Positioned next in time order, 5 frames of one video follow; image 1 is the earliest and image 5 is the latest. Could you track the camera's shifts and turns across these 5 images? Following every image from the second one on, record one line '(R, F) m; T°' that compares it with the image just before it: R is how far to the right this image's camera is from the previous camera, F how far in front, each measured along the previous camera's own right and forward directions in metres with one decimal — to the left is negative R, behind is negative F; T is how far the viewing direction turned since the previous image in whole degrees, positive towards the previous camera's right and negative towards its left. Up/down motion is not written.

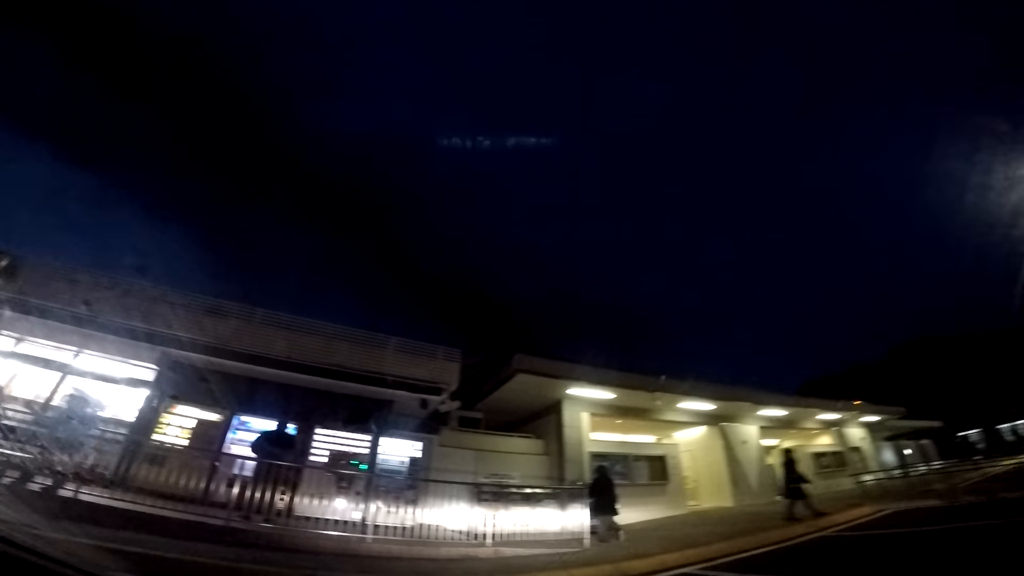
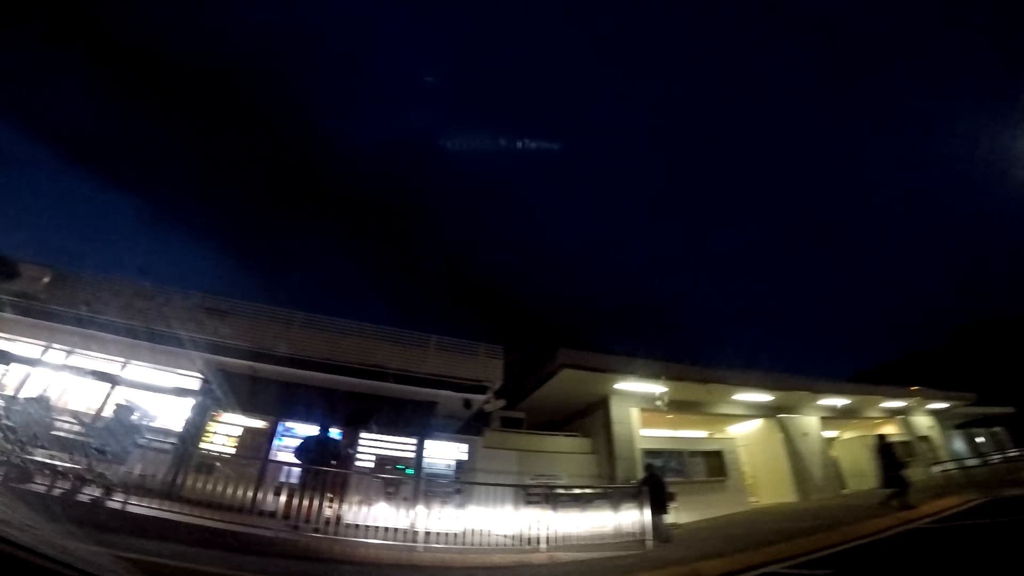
(-0.2, +0.6) m; -4°
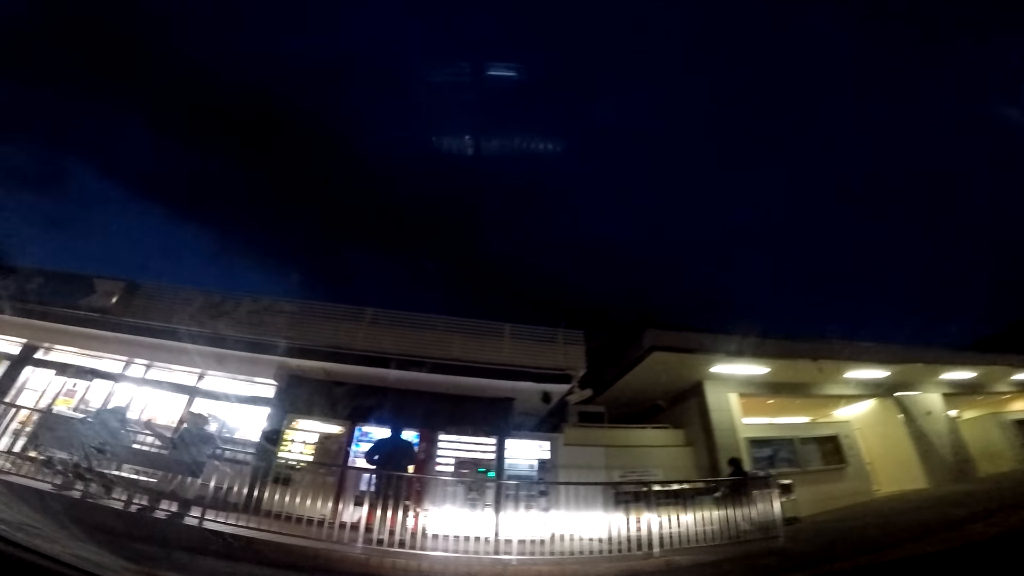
(-0.5, +1.0) m; -8°
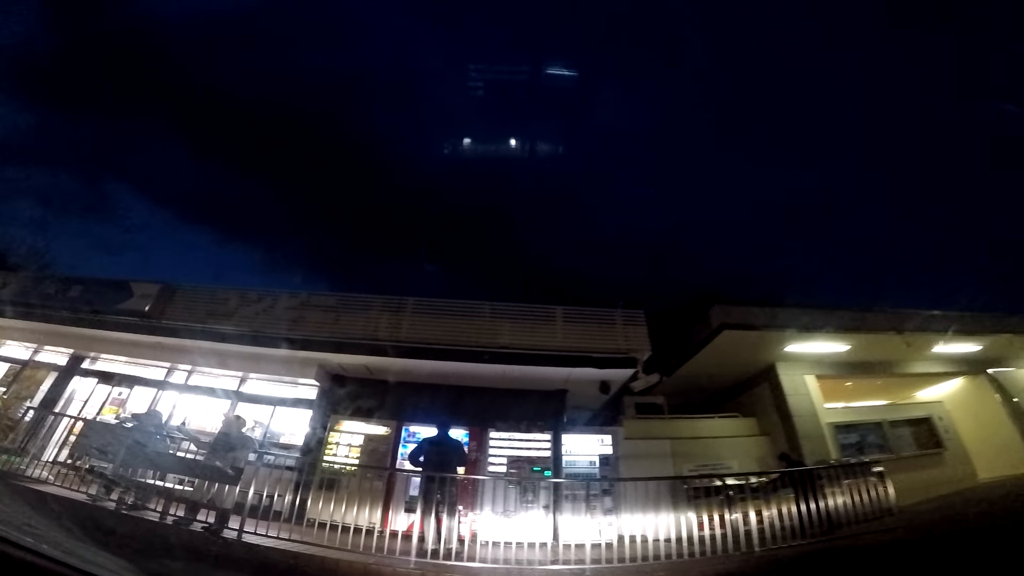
(-0.3, +0.7) m; -5°
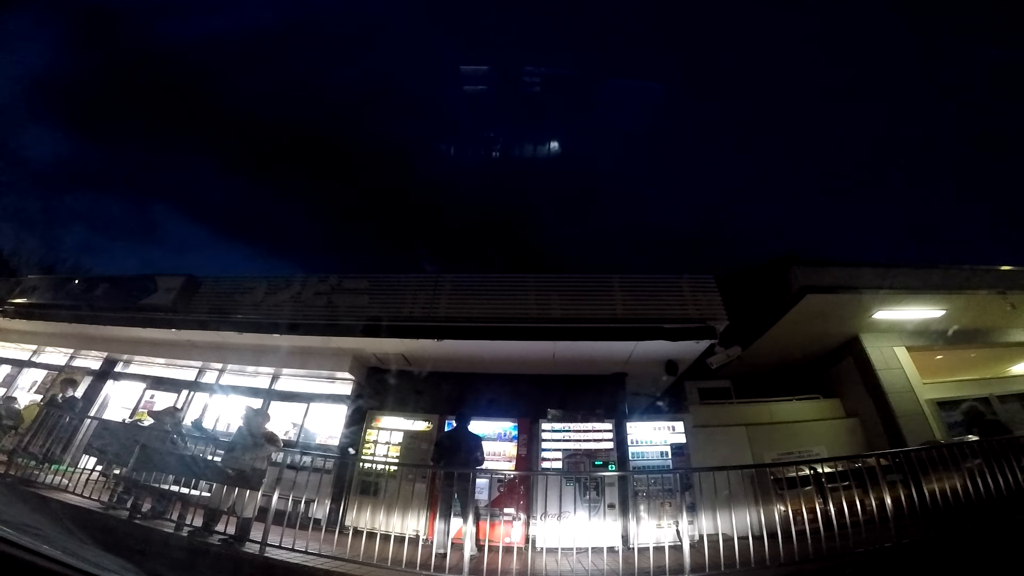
(-0.3, +0.8) m; -4°
